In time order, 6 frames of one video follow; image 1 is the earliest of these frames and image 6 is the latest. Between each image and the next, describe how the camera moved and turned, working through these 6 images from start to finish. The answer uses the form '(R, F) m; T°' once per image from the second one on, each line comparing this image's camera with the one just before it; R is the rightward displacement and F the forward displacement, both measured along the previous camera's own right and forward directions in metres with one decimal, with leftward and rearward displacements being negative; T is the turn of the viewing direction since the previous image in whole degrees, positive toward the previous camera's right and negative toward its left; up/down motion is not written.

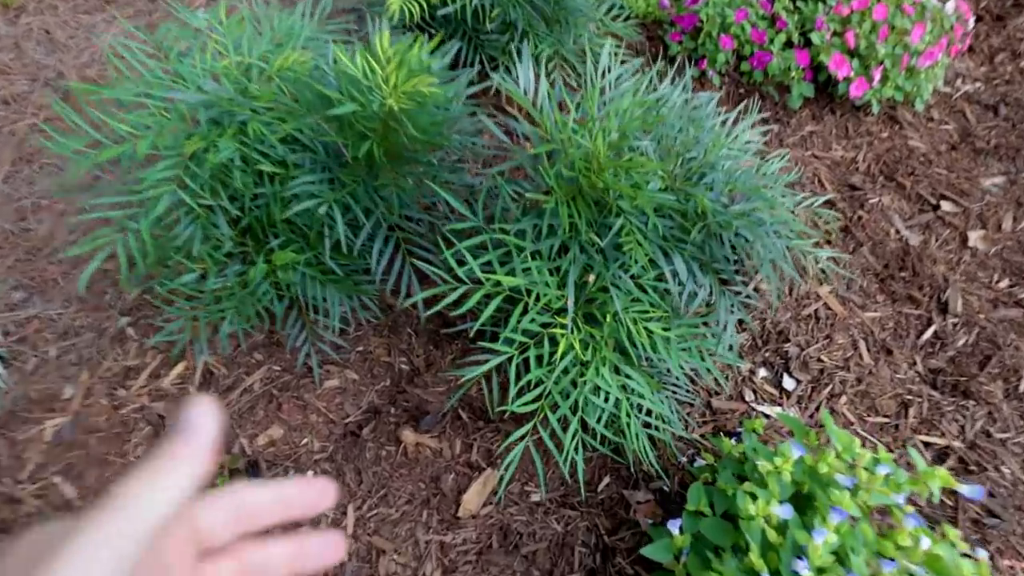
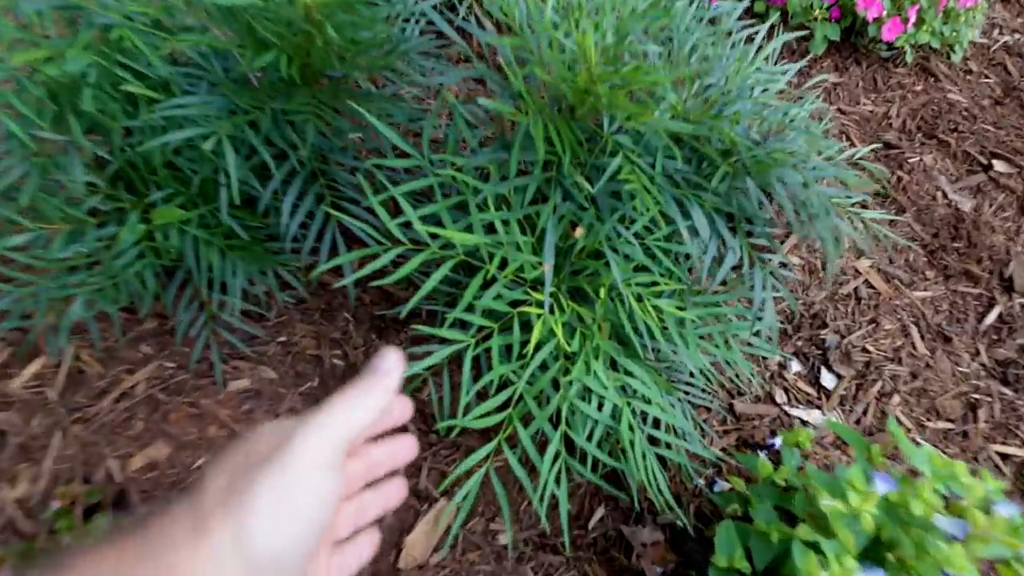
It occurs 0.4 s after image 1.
(0.0, +0.5) m; +3°
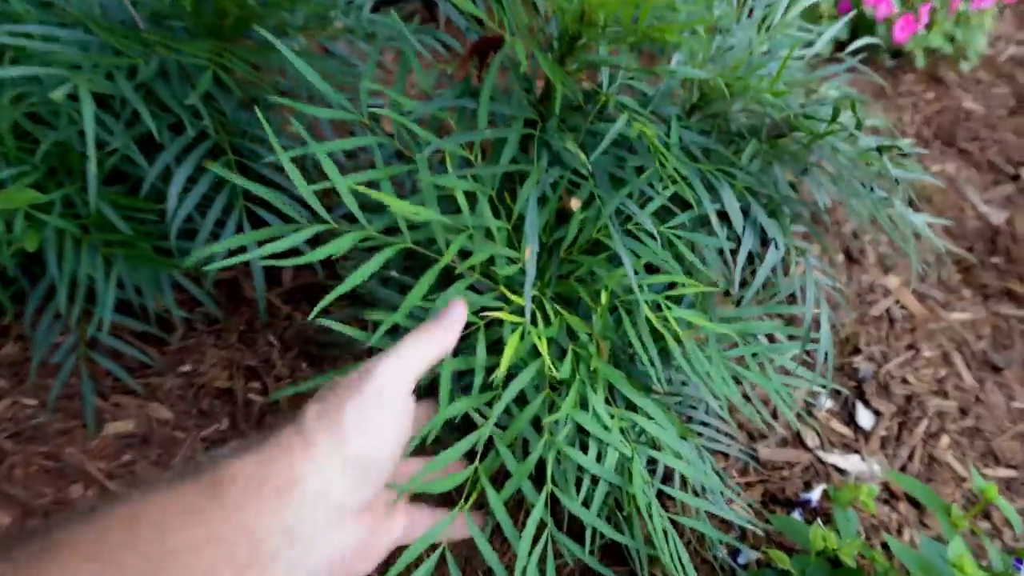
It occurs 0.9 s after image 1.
(0.0, +0.3) m; +3°
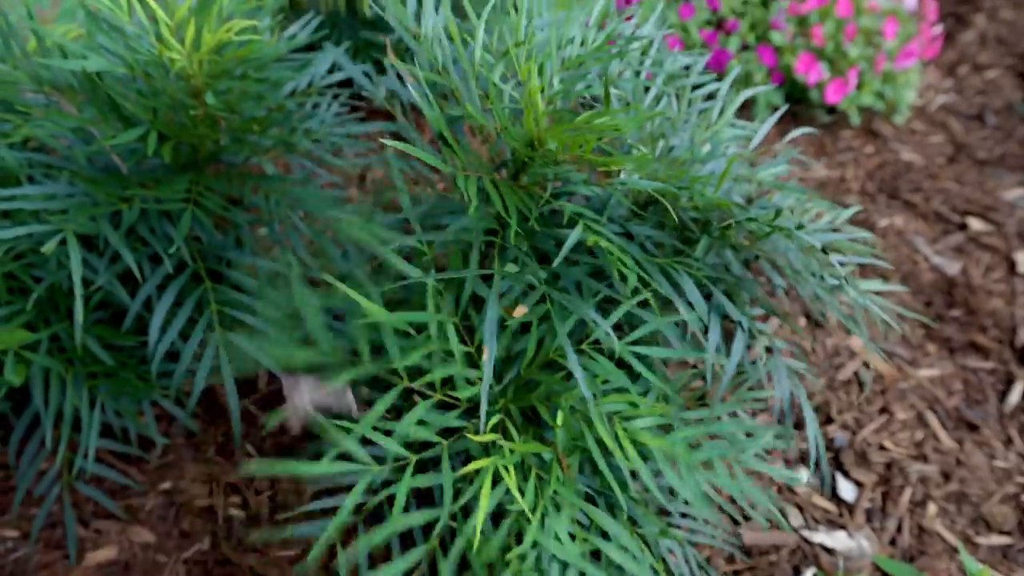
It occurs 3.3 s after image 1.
(+0.1, 0.0) m; +1°
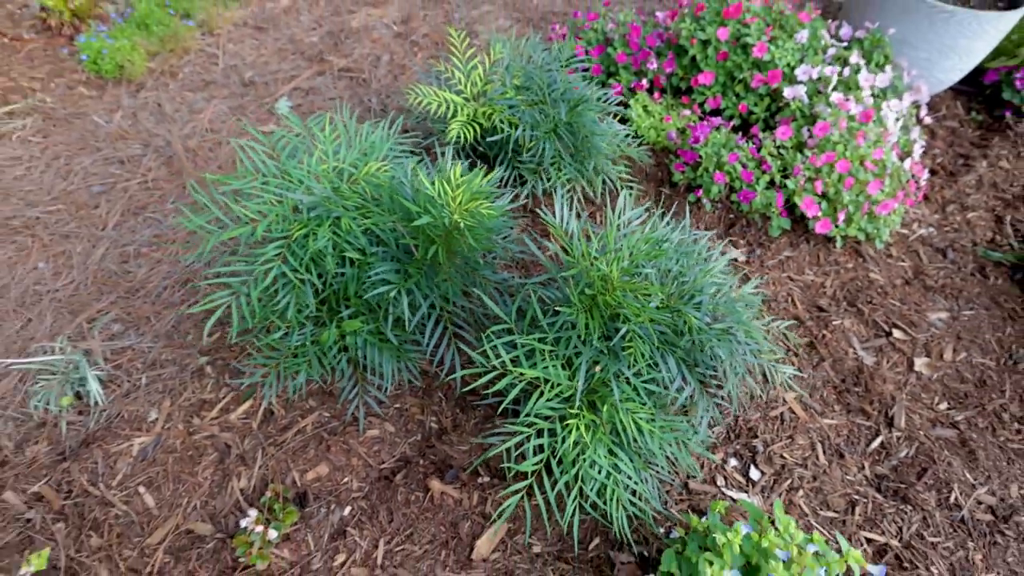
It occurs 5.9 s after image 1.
(-0.1, -1.3) m; -7°
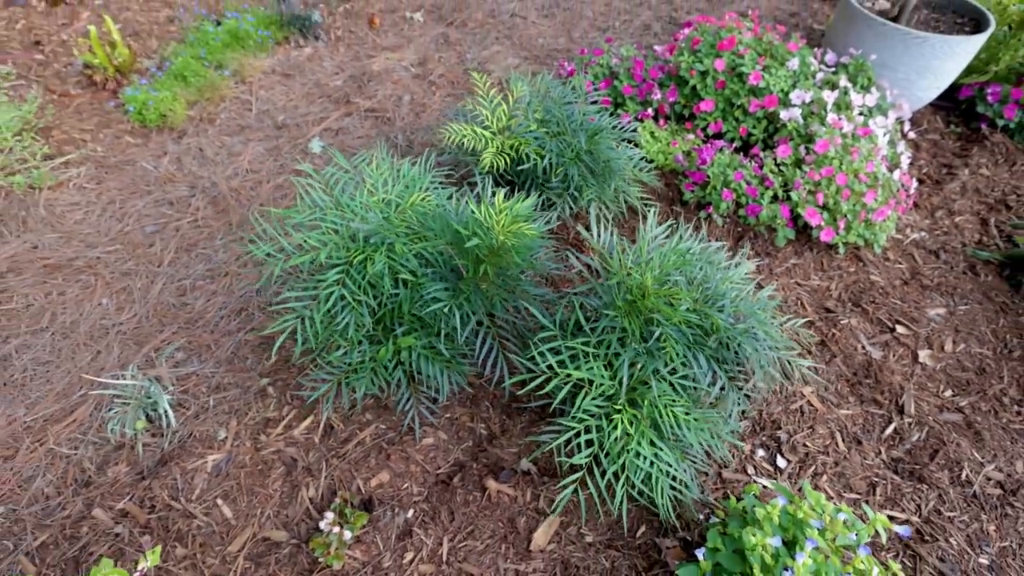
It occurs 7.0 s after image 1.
(-0.2, -0.3) m; +1°
